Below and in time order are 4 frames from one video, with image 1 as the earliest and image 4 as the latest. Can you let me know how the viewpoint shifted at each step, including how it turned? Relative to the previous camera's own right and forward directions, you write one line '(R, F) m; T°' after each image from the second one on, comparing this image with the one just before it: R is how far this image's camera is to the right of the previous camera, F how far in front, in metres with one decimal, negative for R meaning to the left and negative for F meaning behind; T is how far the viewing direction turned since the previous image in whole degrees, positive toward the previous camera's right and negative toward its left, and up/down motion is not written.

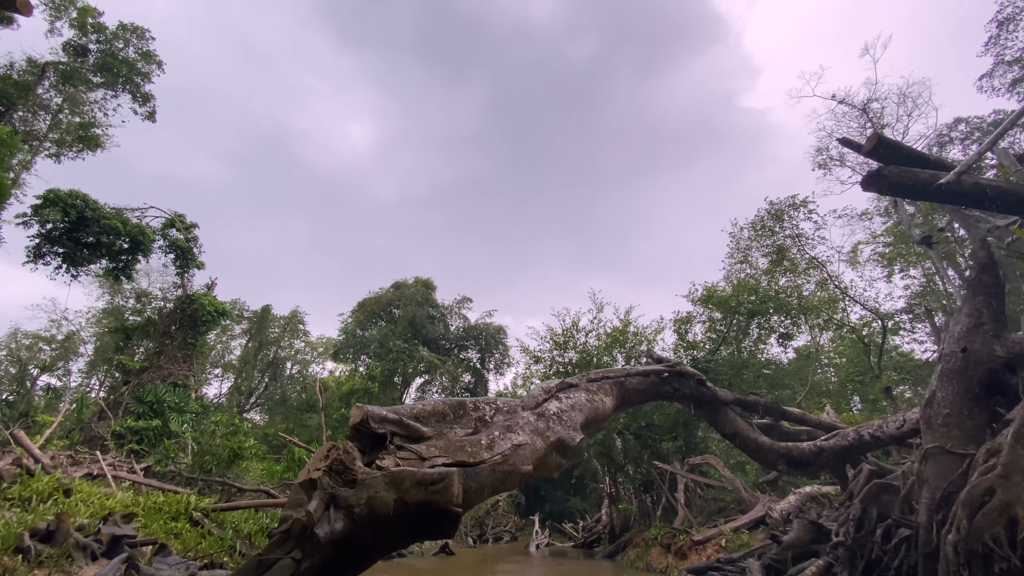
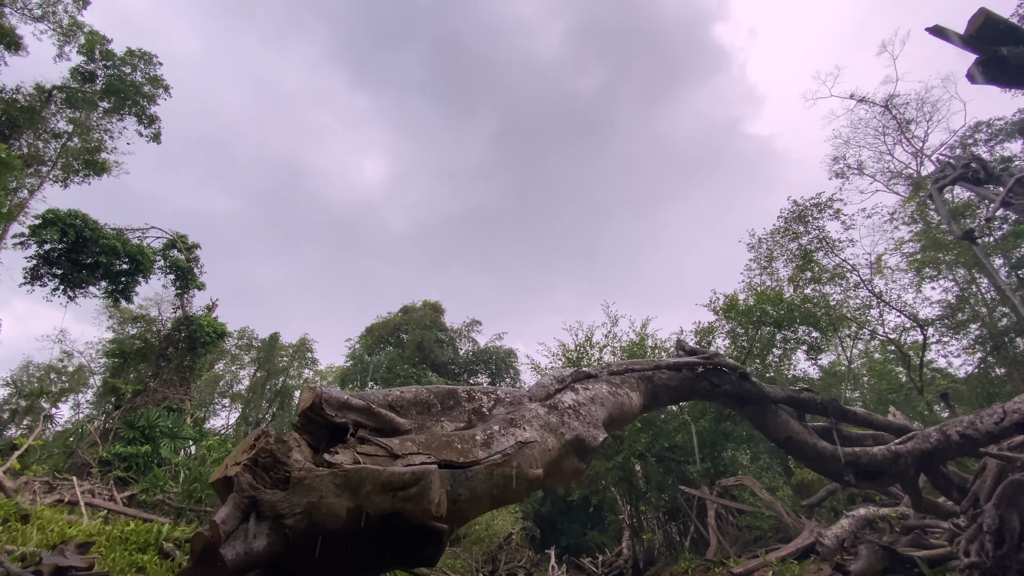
(+0.1, +0.8) m; -1°
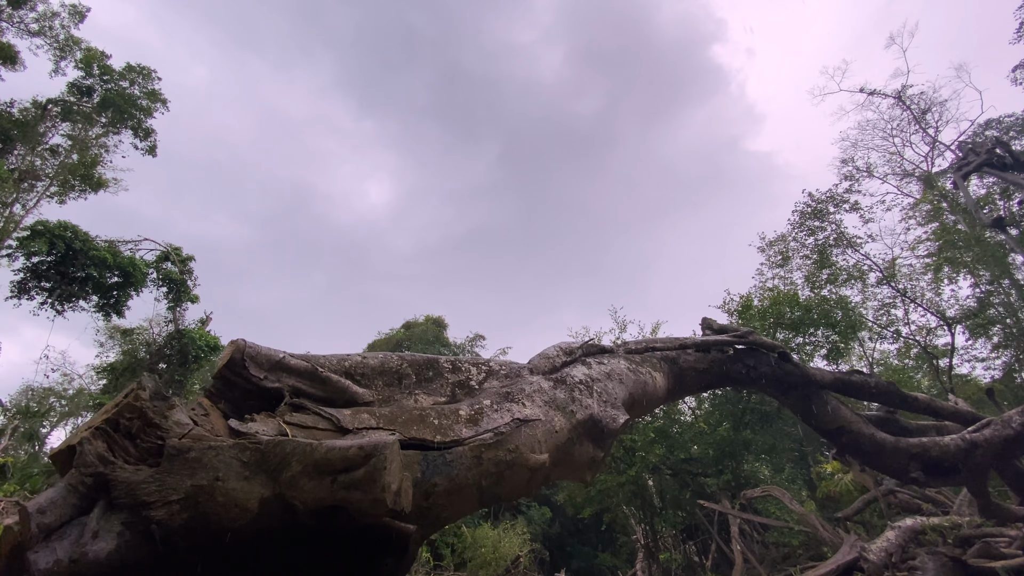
(0.0, +0.7) m; 0°
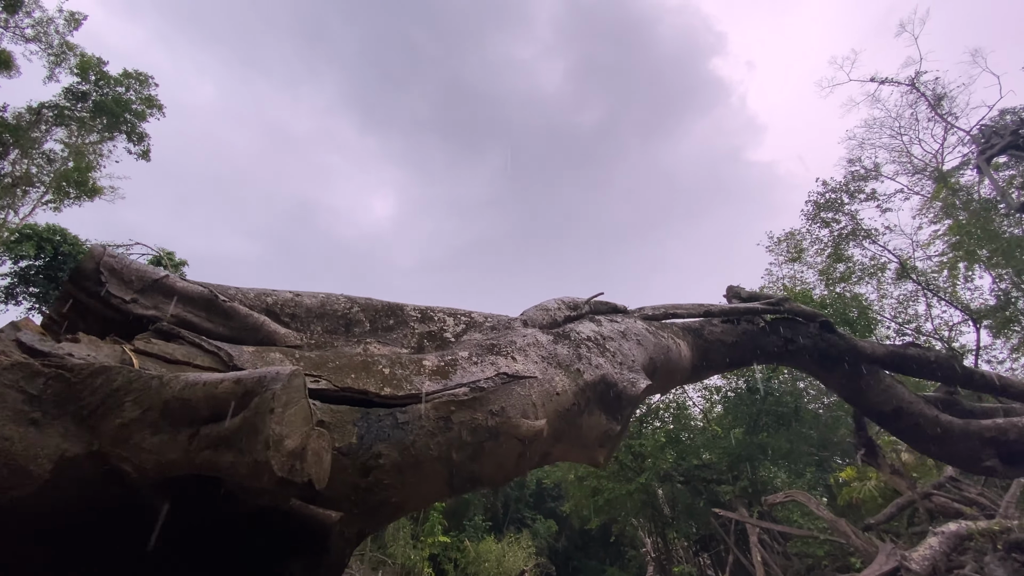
(+0.1, +0.6) m; 0°
